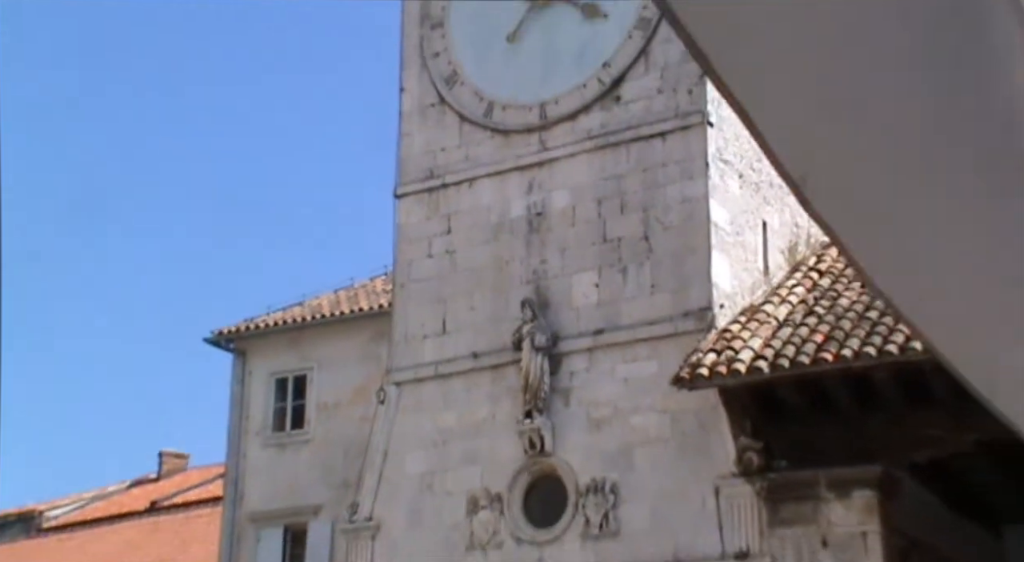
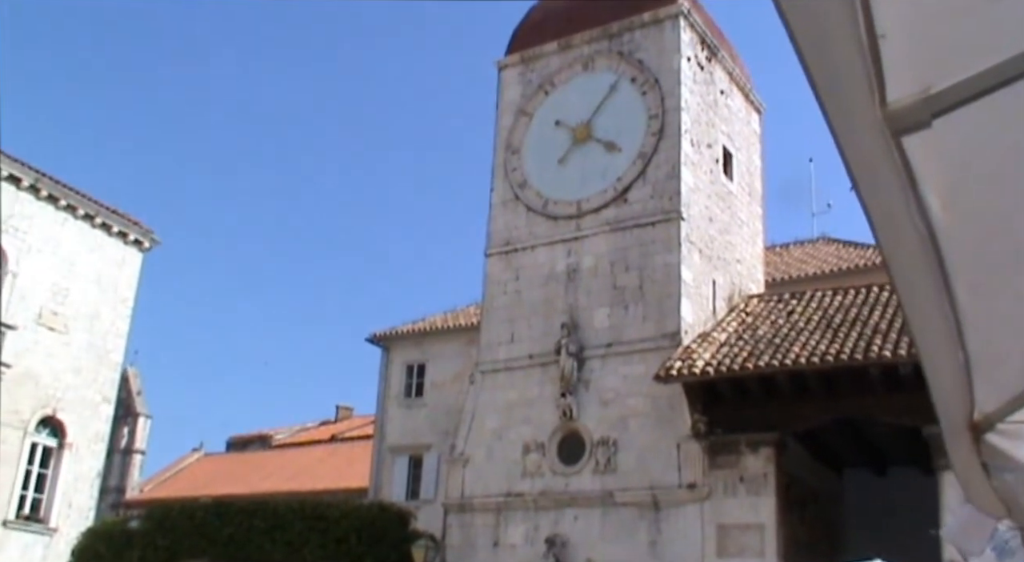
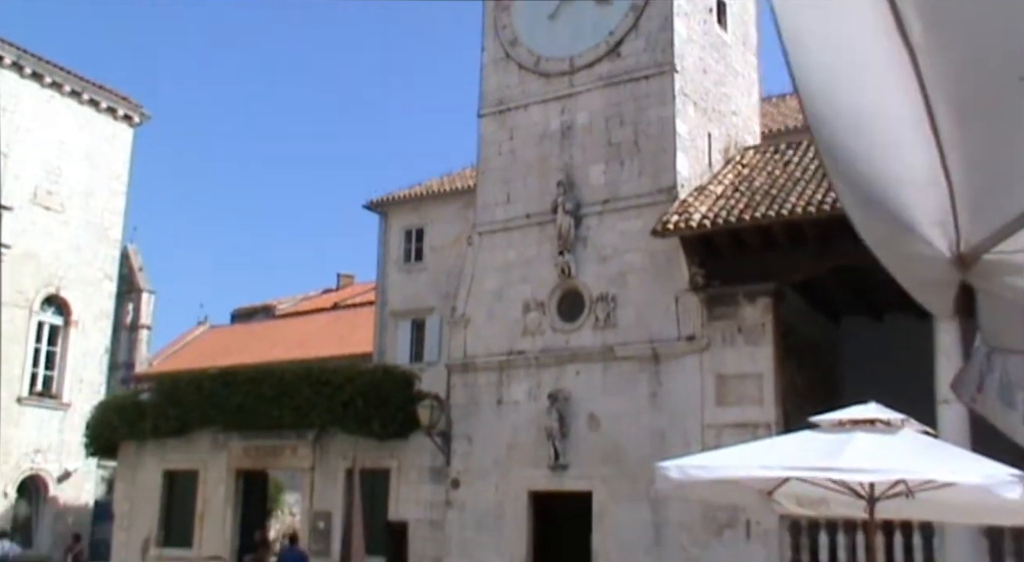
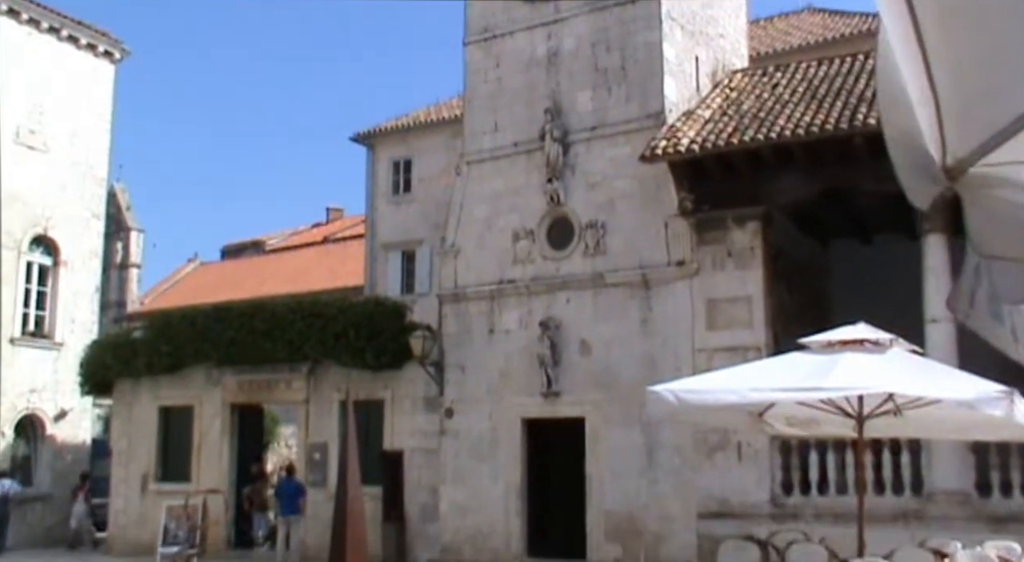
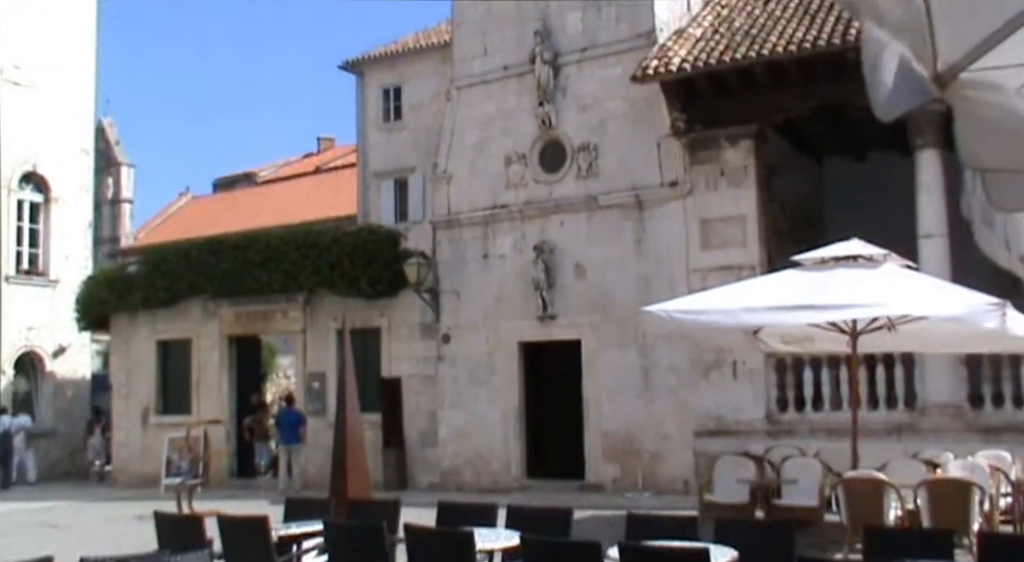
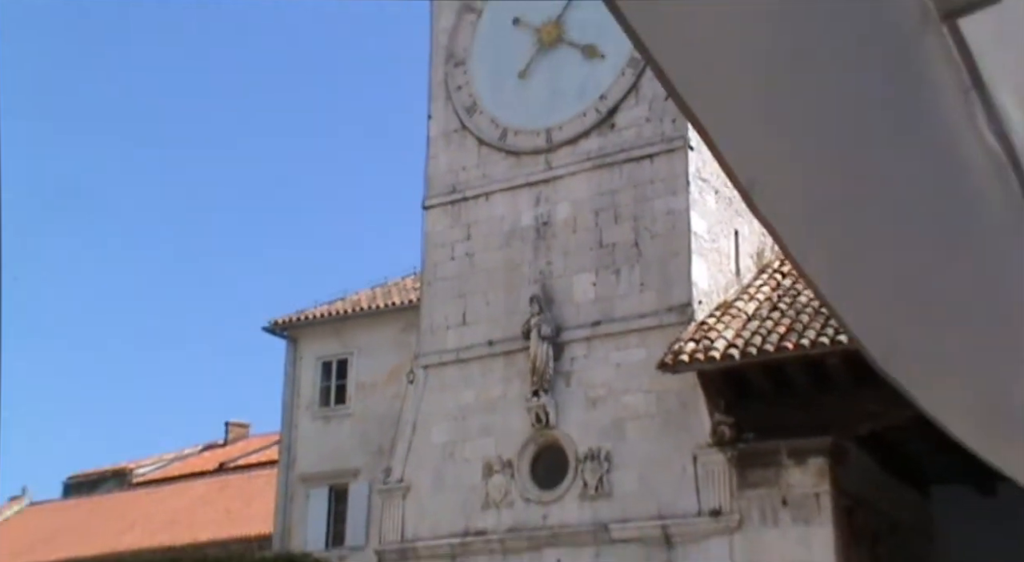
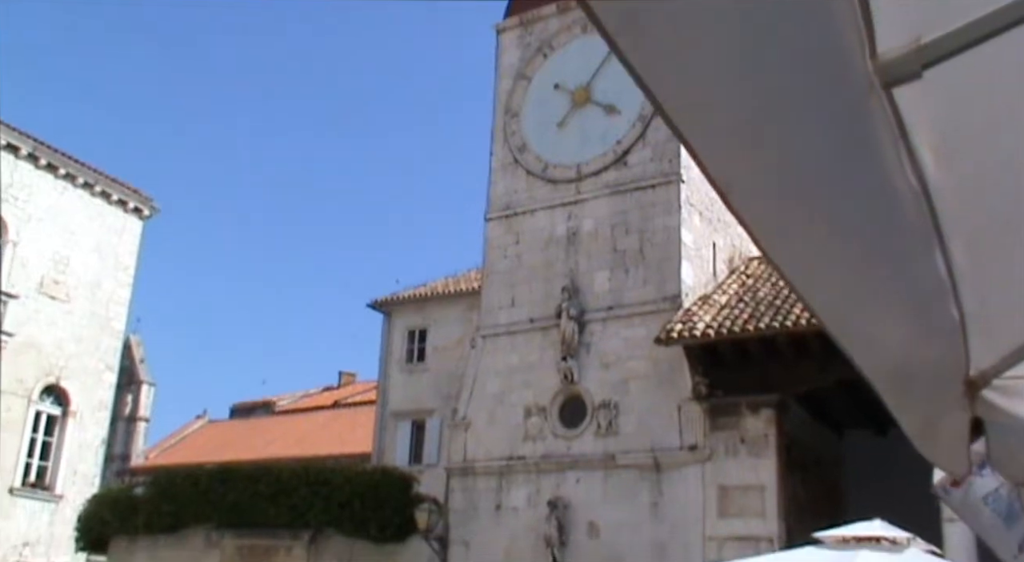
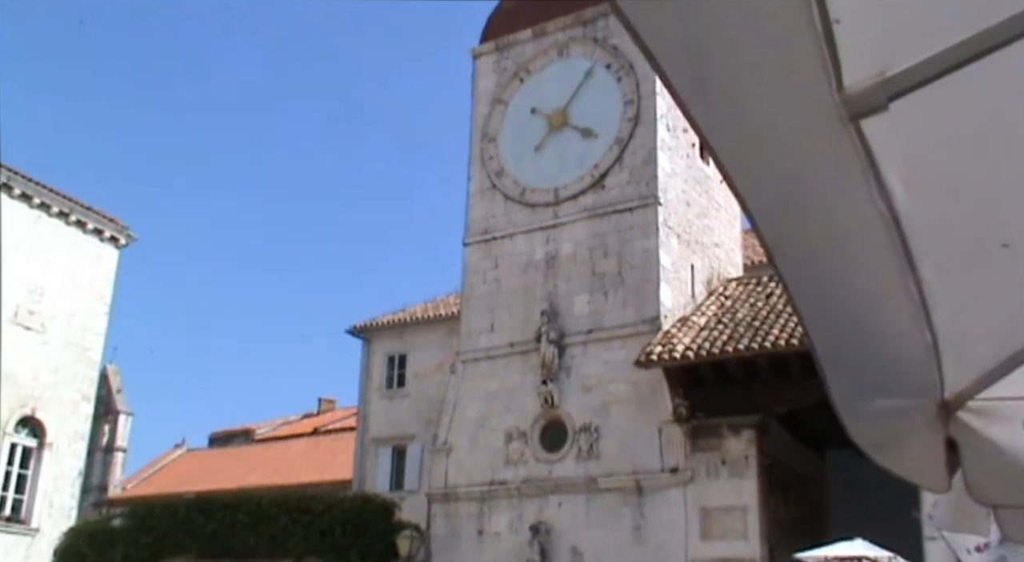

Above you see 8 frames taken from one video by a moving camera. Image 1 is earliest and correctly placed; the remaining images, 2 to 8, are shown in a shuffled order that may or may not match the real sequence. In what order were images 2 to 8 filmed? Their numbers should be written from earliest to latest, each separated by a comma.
6, 8, 2, 7, 3, 4, 5
